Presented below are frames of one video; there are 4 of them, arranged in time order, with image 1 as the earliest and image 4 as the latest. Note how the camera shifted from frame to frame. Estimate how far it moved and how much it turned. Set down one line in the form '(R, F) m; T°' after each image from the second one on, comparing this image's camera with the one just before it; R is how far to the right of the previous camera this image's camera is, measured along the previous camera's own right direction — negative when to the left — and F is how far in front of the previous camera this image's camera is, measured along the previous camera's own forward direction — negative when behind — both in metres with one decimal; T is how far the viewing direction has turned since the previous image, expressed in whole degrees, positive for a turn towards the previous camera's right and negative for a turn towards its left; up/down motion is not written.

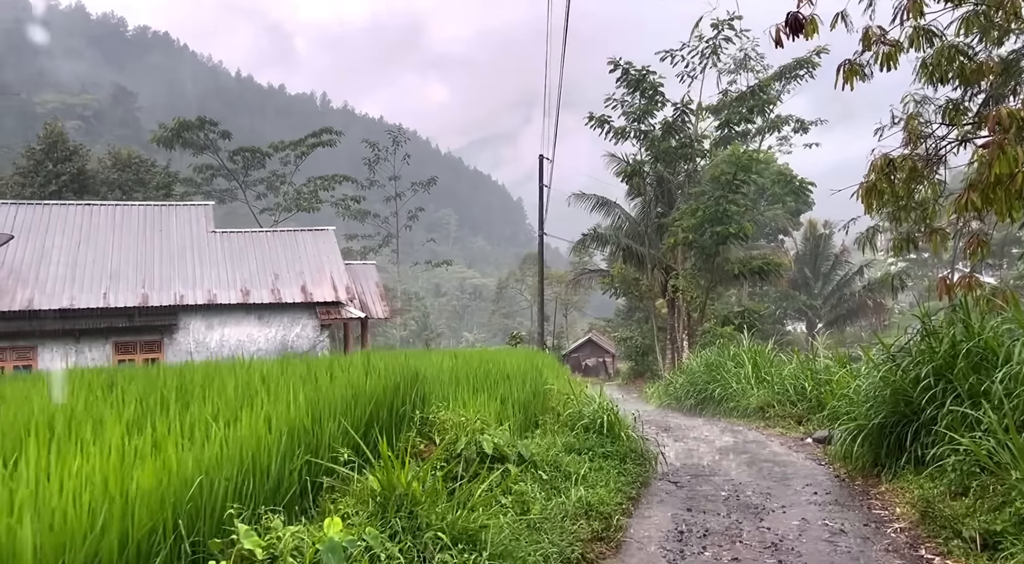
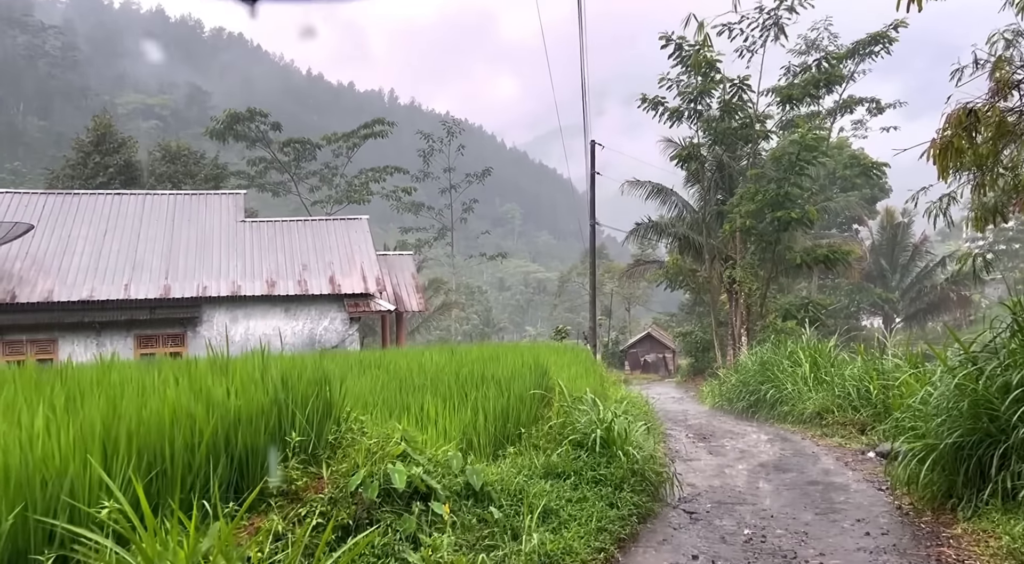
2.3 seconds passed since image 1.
(+0.4, +0.9) m; -5°
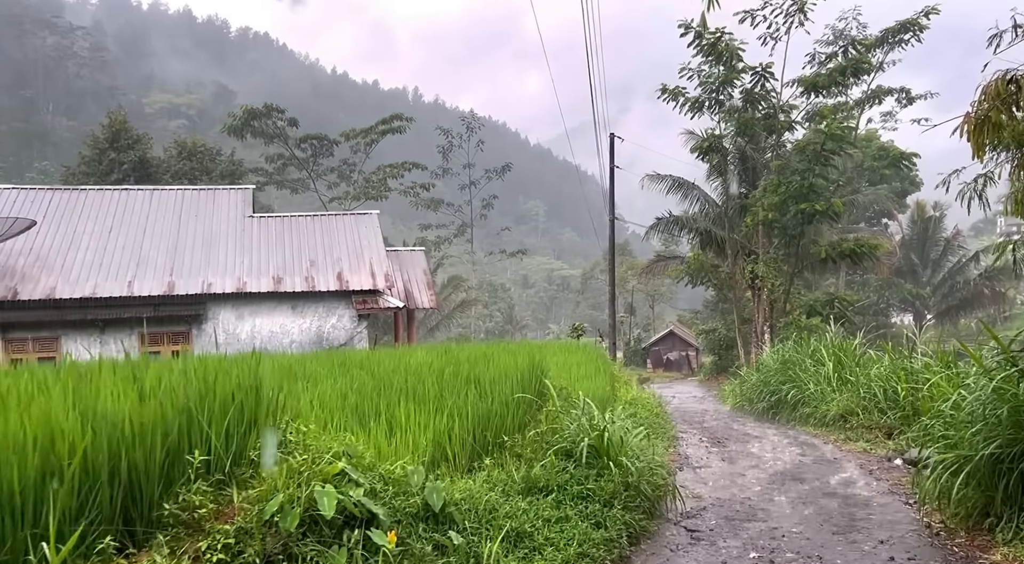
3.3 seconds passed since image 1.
(+0.2, +0.4) m; -2°
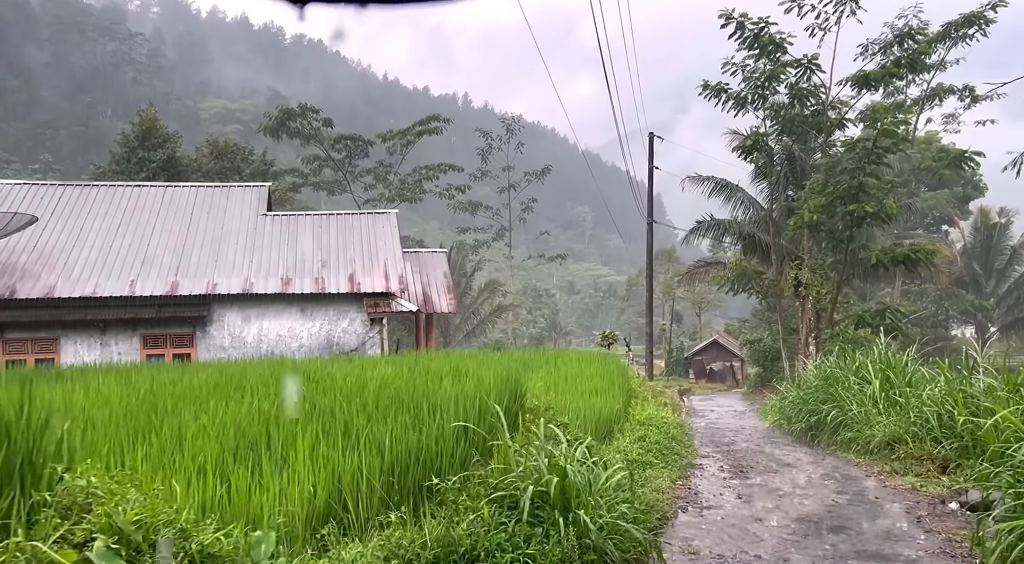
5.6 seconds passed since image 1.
(+0.4, +0.8) m; -3°
